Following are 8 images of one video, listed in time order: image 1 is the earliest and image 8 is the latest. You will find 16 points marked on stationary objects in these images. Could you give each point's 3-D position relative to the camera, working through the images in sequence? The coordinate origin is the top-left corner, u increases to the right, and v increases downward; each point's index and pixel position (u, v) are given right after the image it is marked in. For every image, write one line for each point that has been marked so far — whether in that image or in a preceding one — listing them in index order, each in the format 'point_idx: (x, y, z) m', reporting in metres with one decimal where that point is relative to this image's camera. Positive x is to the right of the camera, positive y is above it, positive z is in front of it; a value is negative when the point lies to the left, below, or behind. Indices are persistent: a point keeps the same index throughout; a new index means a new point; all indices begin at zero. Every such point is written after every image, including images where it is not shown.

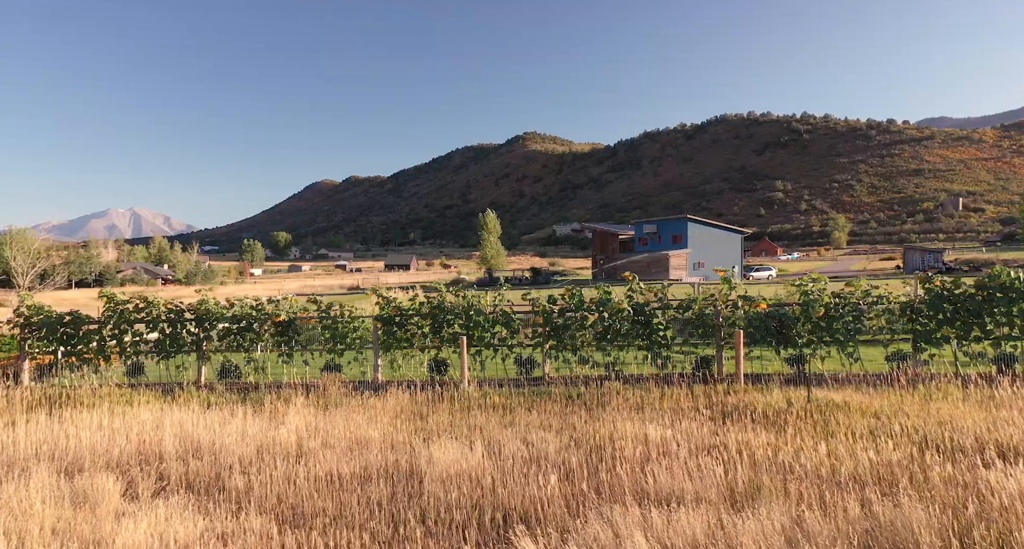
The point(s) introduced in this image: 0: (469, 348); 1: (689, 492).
0: (-0.6, -0.9, +7.3) m
1: (+0.9, -1.1, +2.8) m
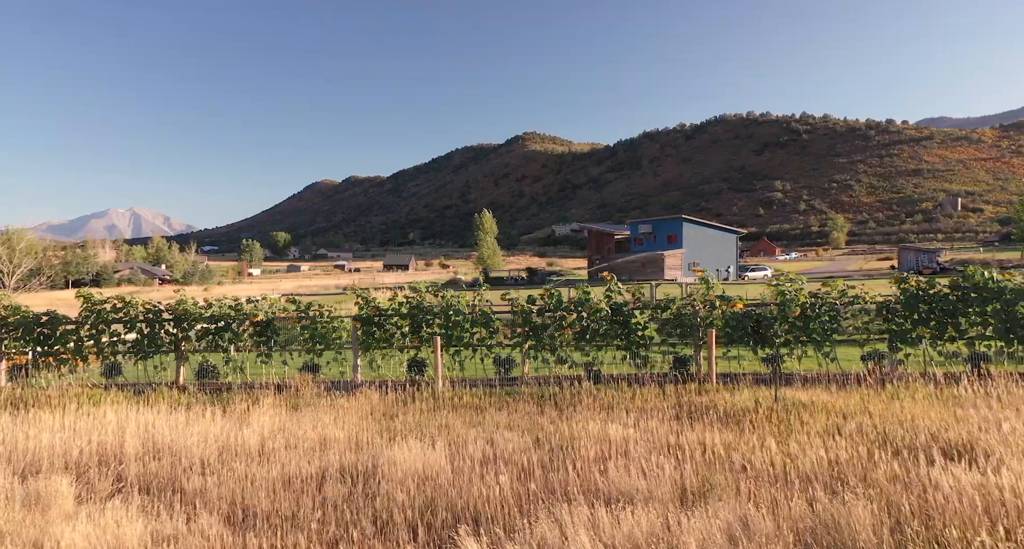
0: (-0.8, -0.9, +7.3) m
1: (+0.7, -1.1, +2.8) m
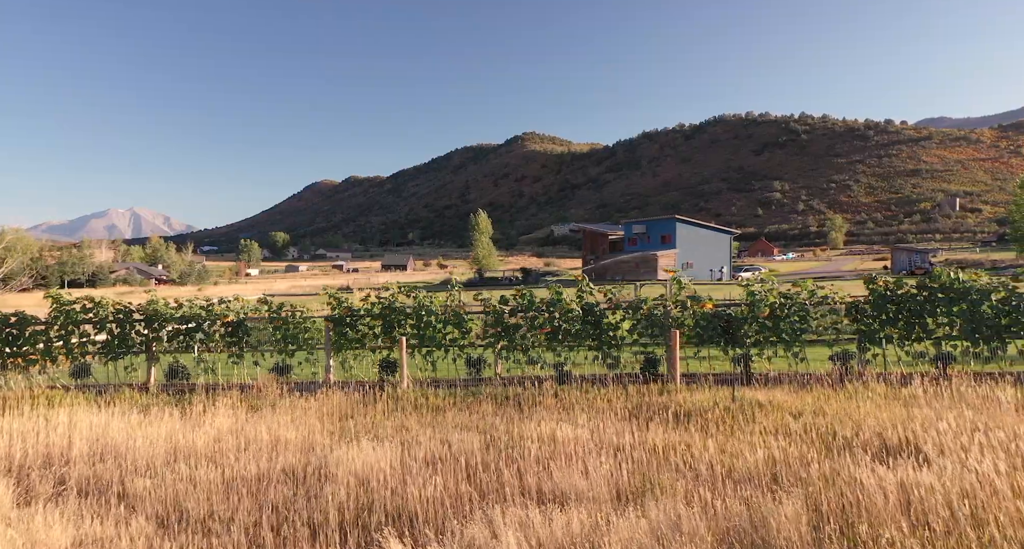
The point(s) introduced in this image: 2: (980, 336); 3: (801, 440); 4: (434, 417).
0: (-1.2, -1.0, +7.3) m
1: (+0.4, -1.1, +2.8) m
2: (+5.4, -0.7, +6.4) m
3: (+1.7, -1.0, +3.2) m
4: (-0.6, -1.2, +4.5) m
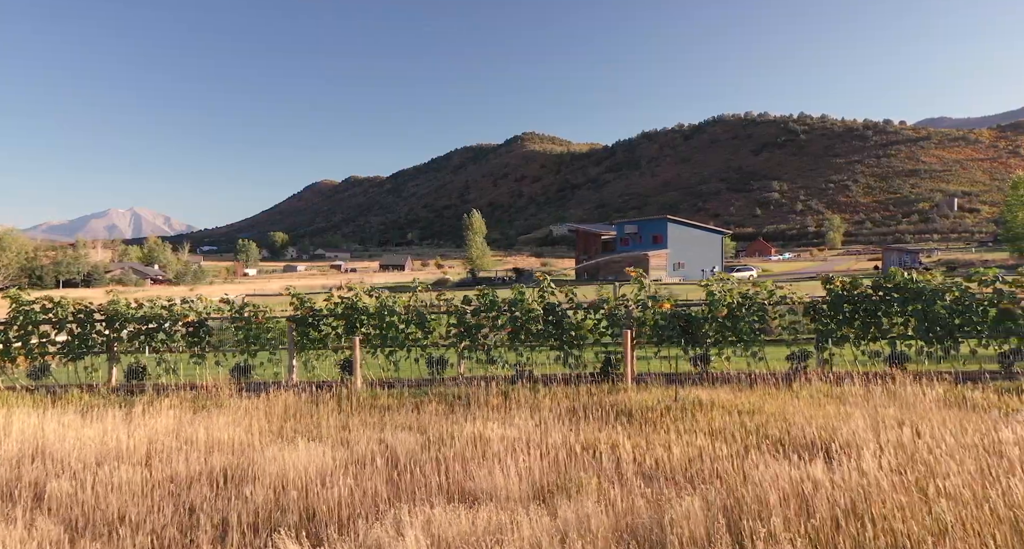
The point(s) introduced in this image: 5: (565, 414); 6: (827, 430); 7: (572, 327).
0: (-1.7, -0.9, +7.3) m
1: (-0.1, -1.1, +2.8) m
2: (+4.9, -0.7, +6.5) m
3: (+1.2, -1.0, +3.3) m
4: (-1.0, -1.2, +4.5) m
5: (+0.4, -1.0, +4.1) m
6: (+1.8, -0.9, +3.2) m
7: (+0.7, -0.7, +6.9) m
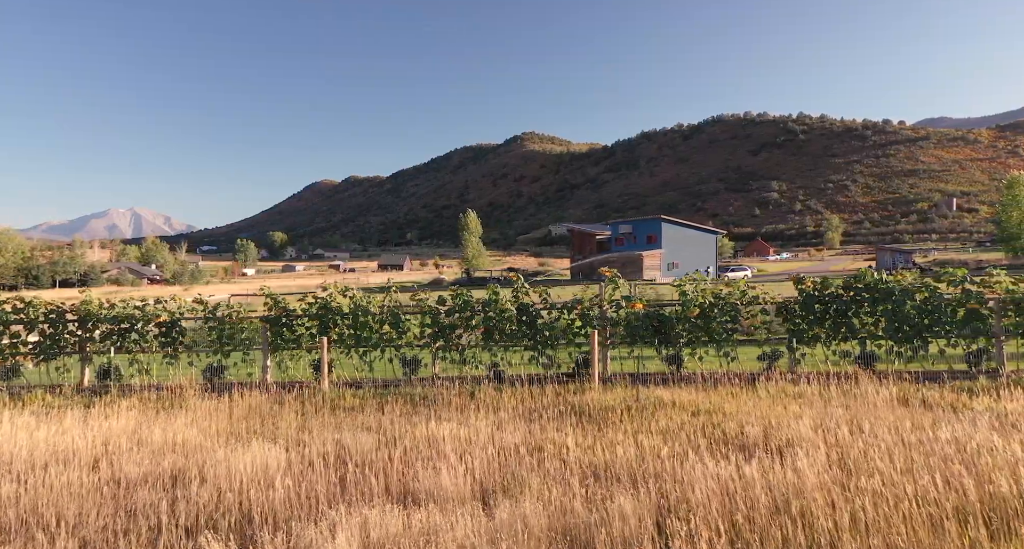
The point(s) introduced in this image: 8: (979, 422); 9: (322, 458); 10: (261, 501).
0: (-2.0, -1.0, +7.2) m
1: (-0.4, -1.1, +2.8) m
2: (+4.6, -0.7, +6.5) m
3: (+1.0, -1.0, +3.3) m
4: (-1.3, -1.2, +4.5) m
5: (+0.1, -1.0, +4.1) m
6: (+1.5, -0.9, +3.3) m
7: (+0.4, -0.7, +7.0) m
8: (+2.7, -0.8, +3.2) m
9: (-1.2, -1.1, +3.4) m
10: (-1.2, -1.1, +2.7) m
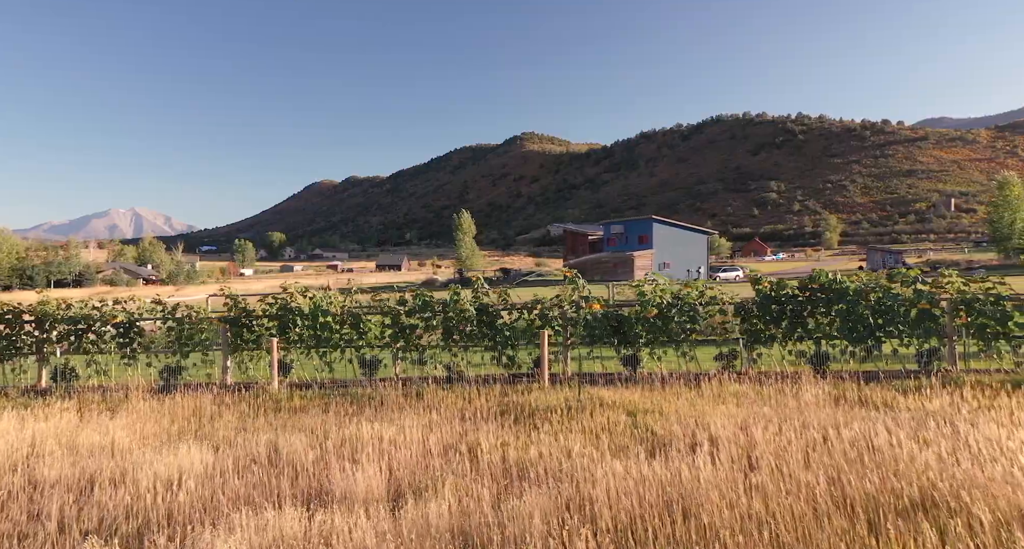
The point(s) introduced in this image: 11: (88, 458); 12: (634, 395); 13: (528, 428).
0: (-2.5, -1.0, +7.2) m
1: (-0.8, -1.1, +2.8) m
2: (+4.1, -0.7, +6.6) m
3: (+0.5, -1.0, +3.3) m
4: (-1.8, -1.2, +4.5) m
5: (-0.4, -1.0, +4.1) m
6: (+1.1, -0.9, +3.3) m
7: (-0.1, -0.7, +7.0) m
8: (+2.2, -0.8, +3.2) m
9: (-1.6, -1.1, +3.4) m
10: (-1.7, -1.1, +2.7) m
11: (-2.6, -1.2, +3.5) m
12: (+1.0, -1.0, +4.6) m
13: (+0.1, -1.0, +3.7) m
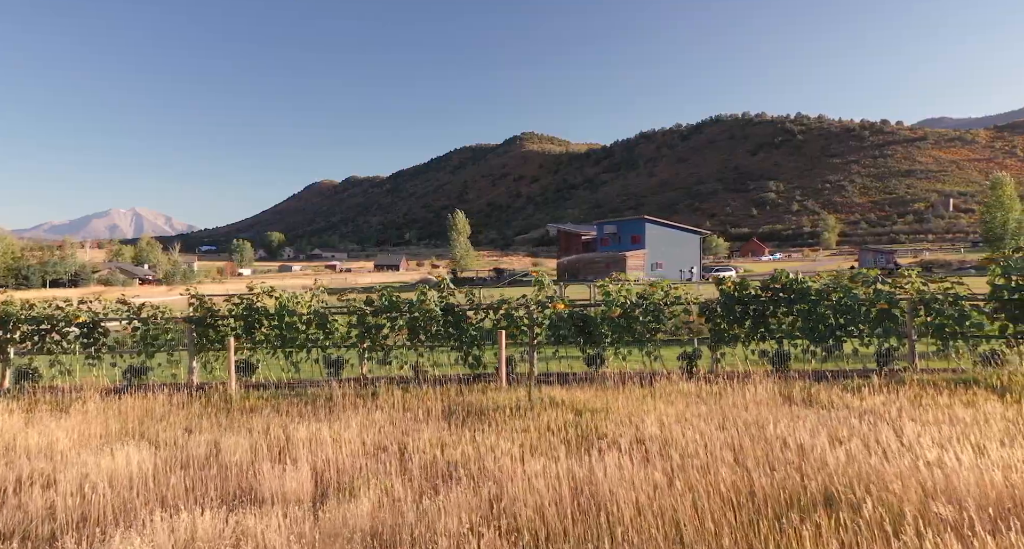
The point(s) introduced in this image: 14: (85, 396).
0: (-3.0, -1.0, +7.2) m
1: (-1.2, -1.1, +2.8) m
2: (+3.6, -0.7, +6.6) m
3: (+0.1, -1.0, +3.3) m
4: (-2.2, -1.2, +4.5) m
5: (-0.8, -1.0, +4.1) m
6: (+0.7, -0.9, +3.3) m
7: (-0.5, -0.7, +7.0) m
8: (+1.8, -0.8, +3.2) m
9: (-2.0, -1.1, +3.4) m
10: (-2.1, -1.1, +2.7) m
11: (-3.0, -1.2, +3.5) m
12: (+0.6, -1.0, +4.6) m
13: (-0.3, -1.0, +3.7) m
14: (-4.1, -1.2, +5.3) m
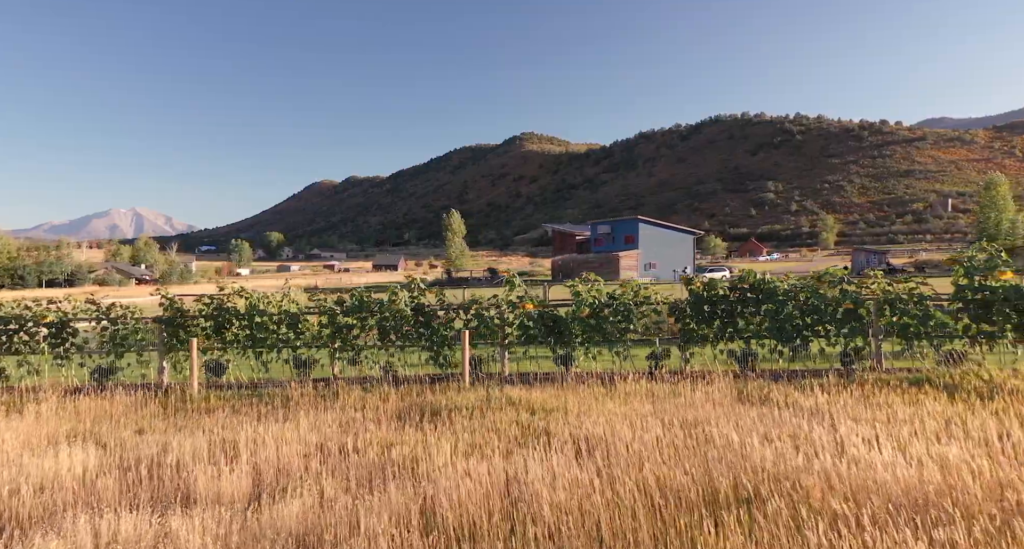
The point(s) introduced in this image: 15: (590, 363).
0: (-3.3, -1.0, +7.2) m
1: (-1.5, -1.1, +2.8) m
2: (+3.3, -0.7, +6.7) m
3: (-0.2, -1.0, +3.3) m
4: (-2.6, -1.2, +4.4) m
5: (-1.1, -1.0, +4.1) m
6: (+0.4, -0.9, +3.3) m
7: (-0.9, -0.7, +7.0) m
8: (+1.5, -0.8, +3.3) m
9: (-2.4, -1.1, +3.4) m
10: (-2.4, -1.1, +2.7) m
11: (-3.4, -1.2, +3.5) m
12: (+0.3, -1.0, +4.7) m
13: (-0.6, -1.0, +3.7) m
14: (-4.4, -1.2, +5.3) m
15: (+1.1, -1.2, +7.4) m
